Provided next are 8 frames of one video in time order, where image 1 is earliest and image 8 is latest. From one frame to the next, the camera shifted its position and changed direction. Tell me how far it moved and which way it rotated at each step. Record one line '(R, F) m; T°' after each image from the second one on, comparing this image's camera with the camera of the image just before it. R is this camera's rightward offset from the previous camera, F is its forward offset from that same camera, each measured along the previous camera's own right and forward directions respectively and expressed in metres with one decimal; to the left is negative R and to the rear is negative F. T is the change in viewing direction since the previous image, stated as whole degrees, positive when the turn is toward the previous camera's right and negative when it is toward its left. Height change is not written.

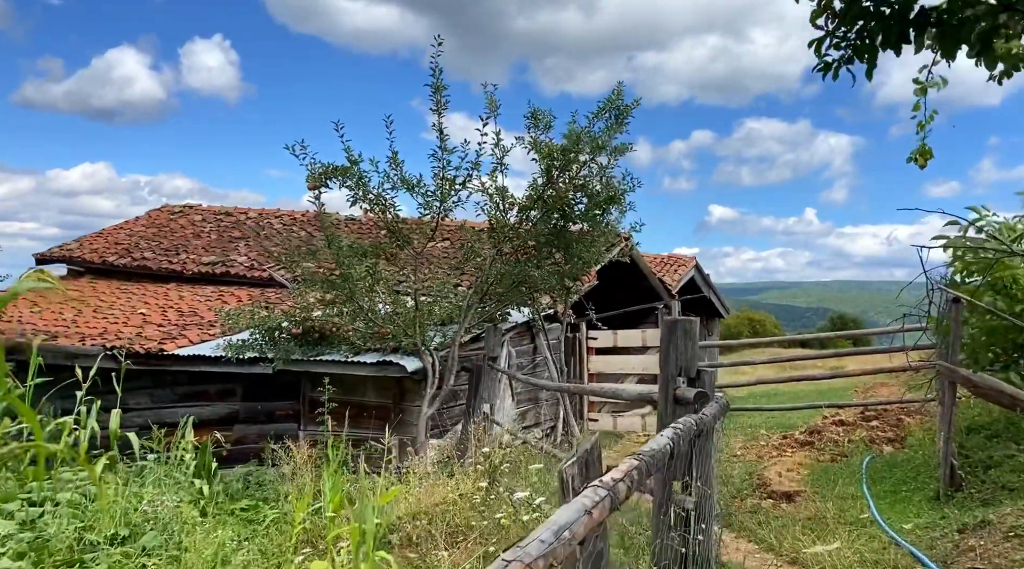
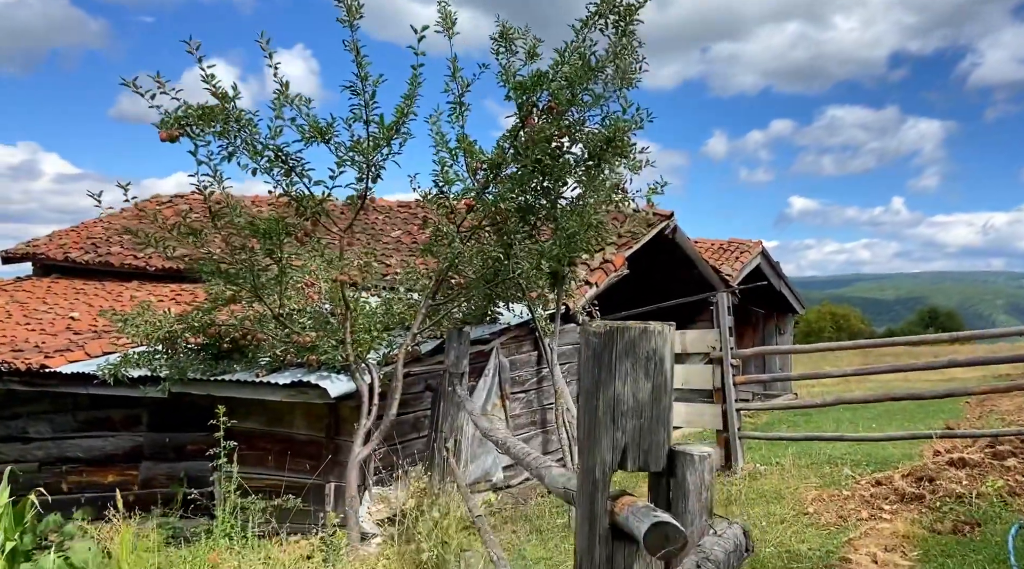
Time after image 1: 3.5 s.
(+0.7, +2.5) m; -5°
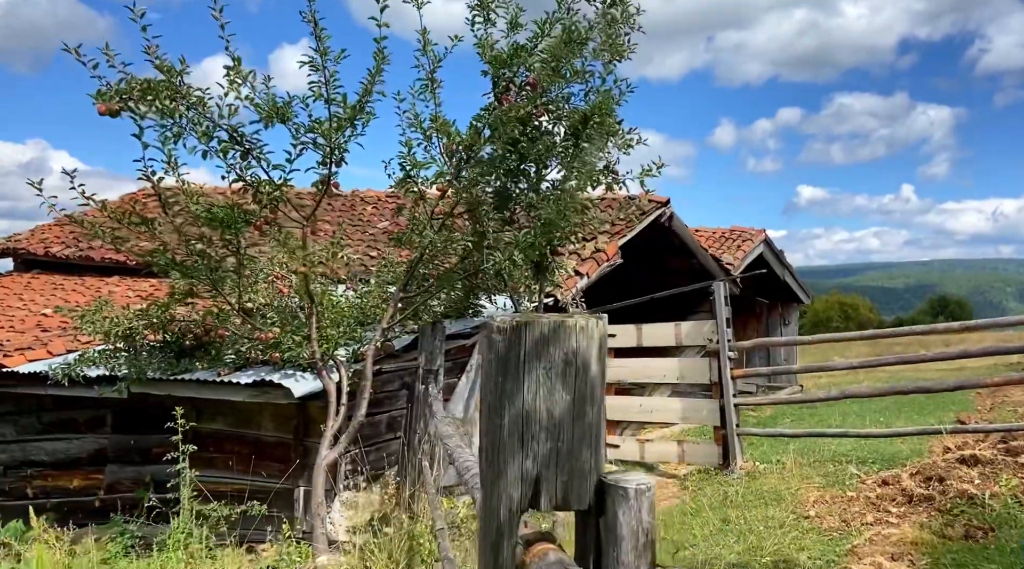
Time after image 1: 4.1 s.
(+0.2, +0.4) m; -1°
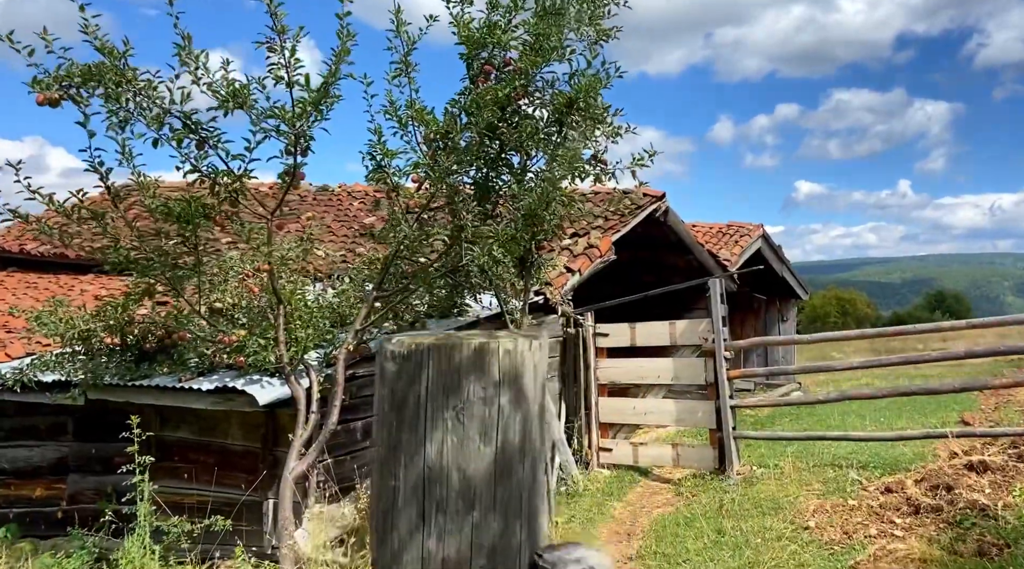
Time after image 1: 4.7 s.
(+0.1, +0.4) m; 0°
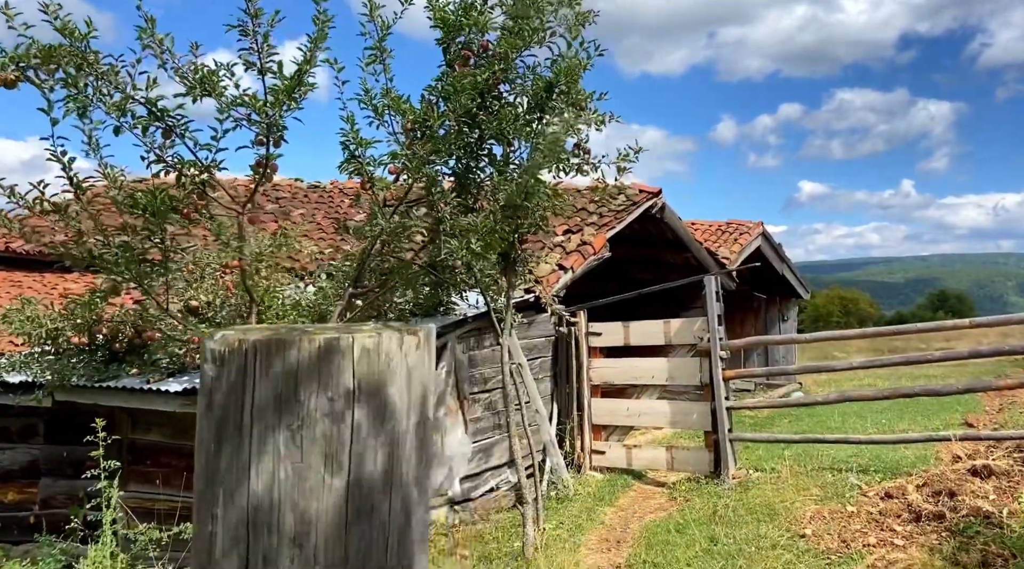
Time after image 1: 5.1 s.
(+0.1, +0.2) m; 0°
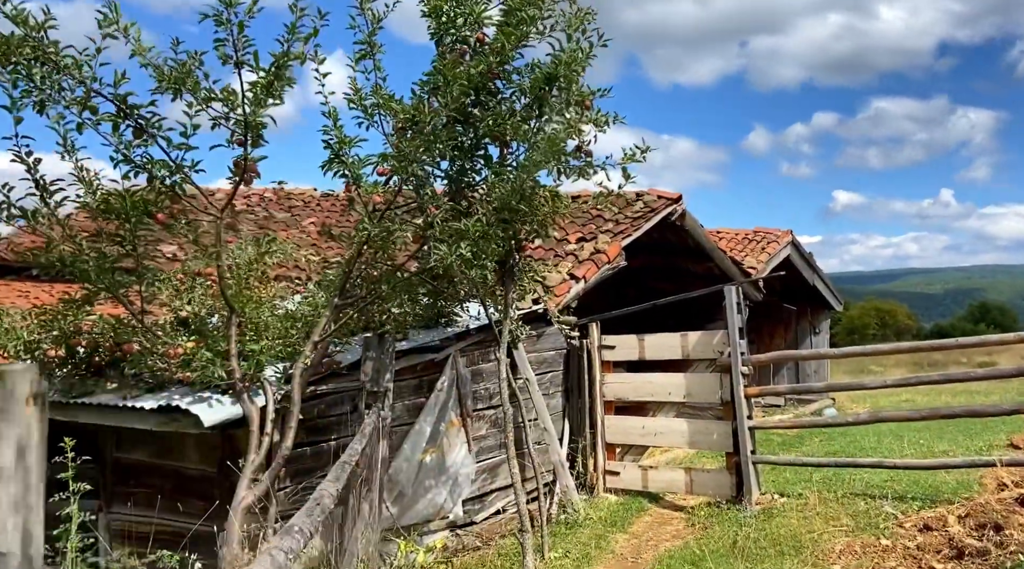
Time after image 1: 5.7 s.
(+0.2, +0.4) m; -2°
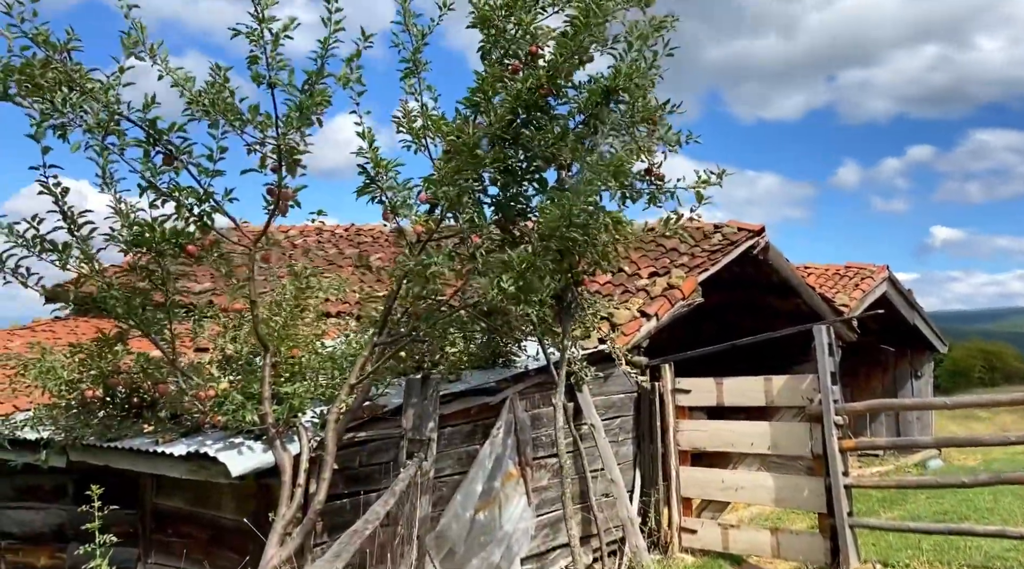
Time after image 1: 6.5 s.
(+0.1, +0.5) m; -5°
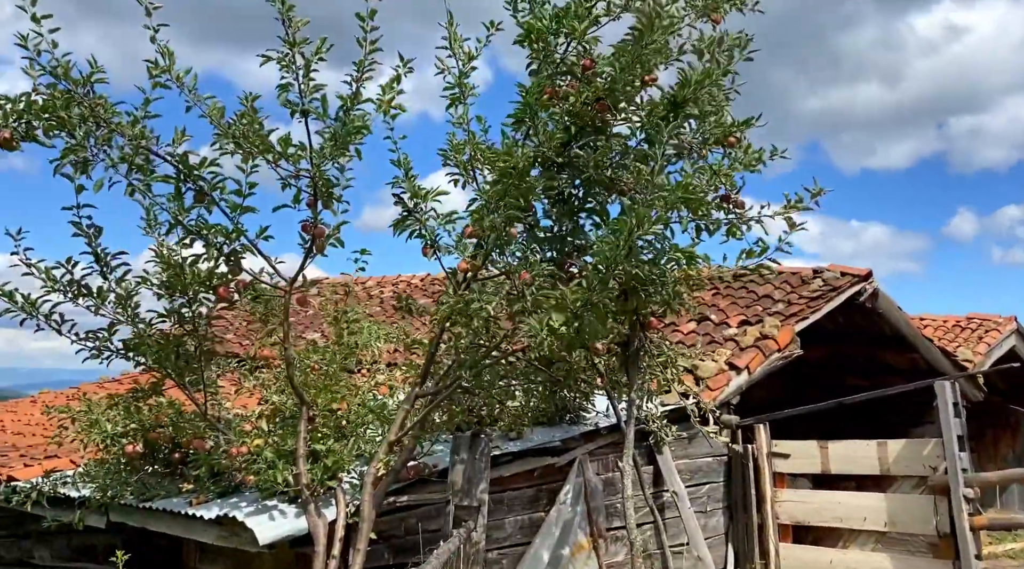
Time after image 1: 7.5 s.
(+0.2, +0.5) m; -6°
